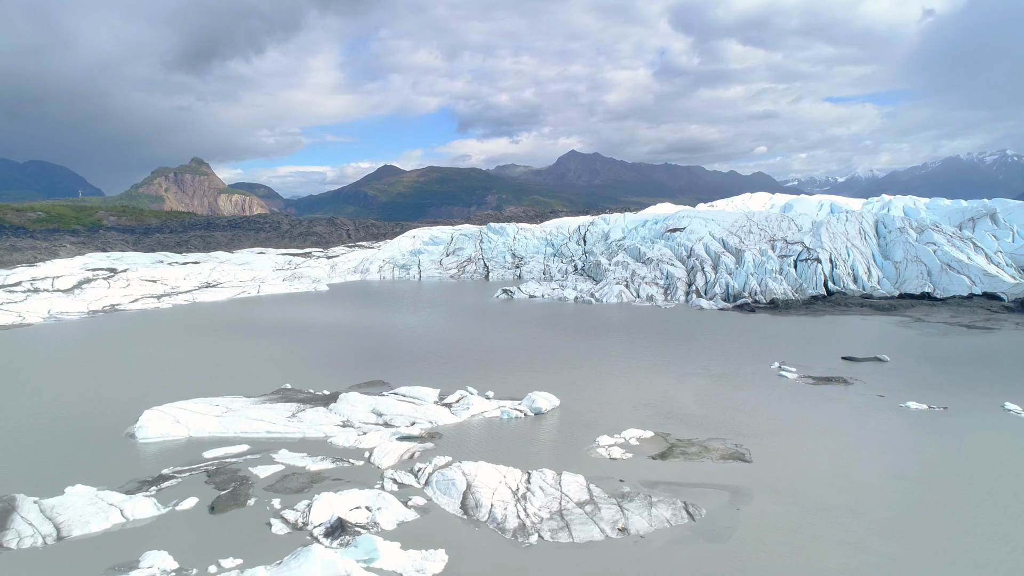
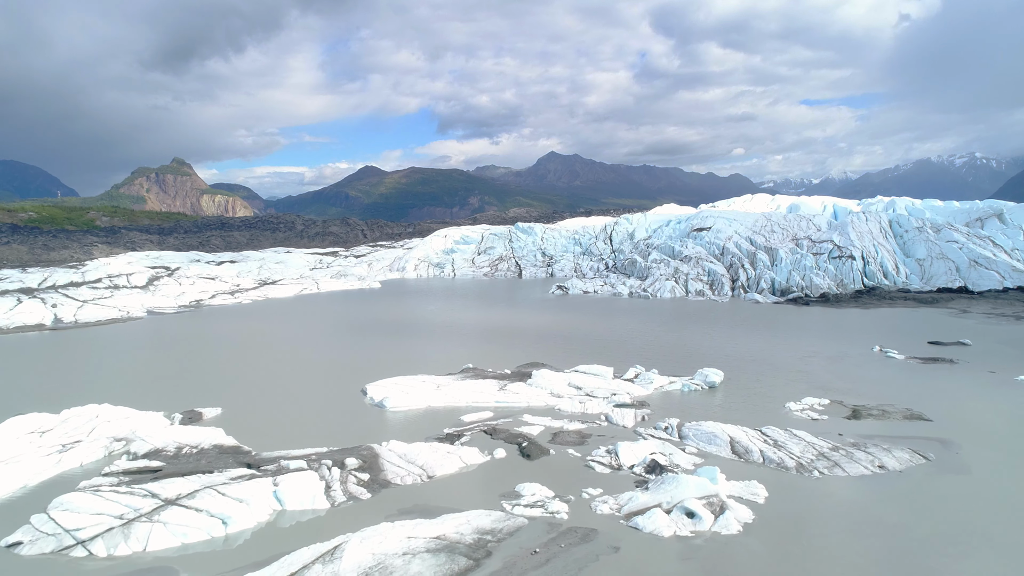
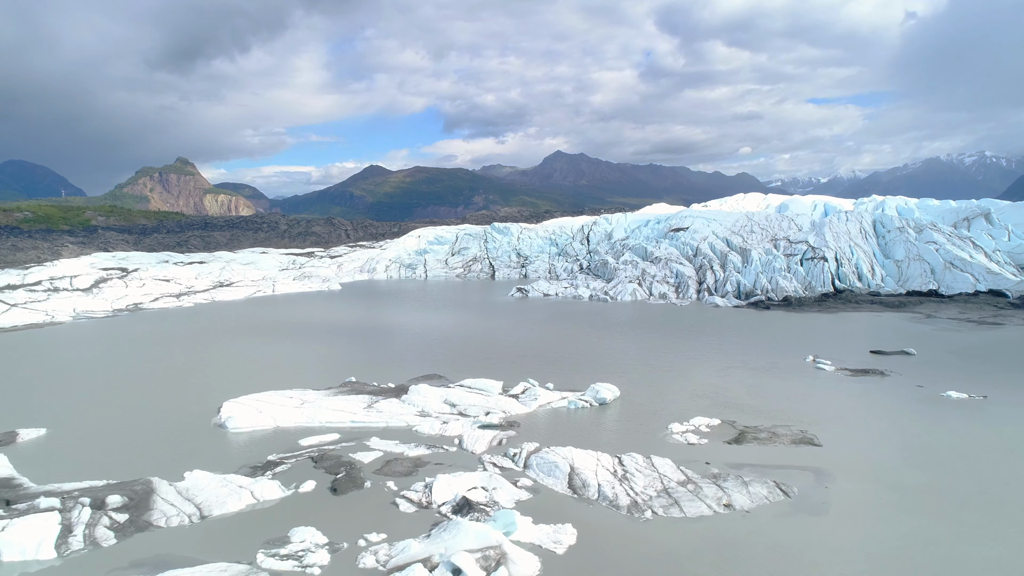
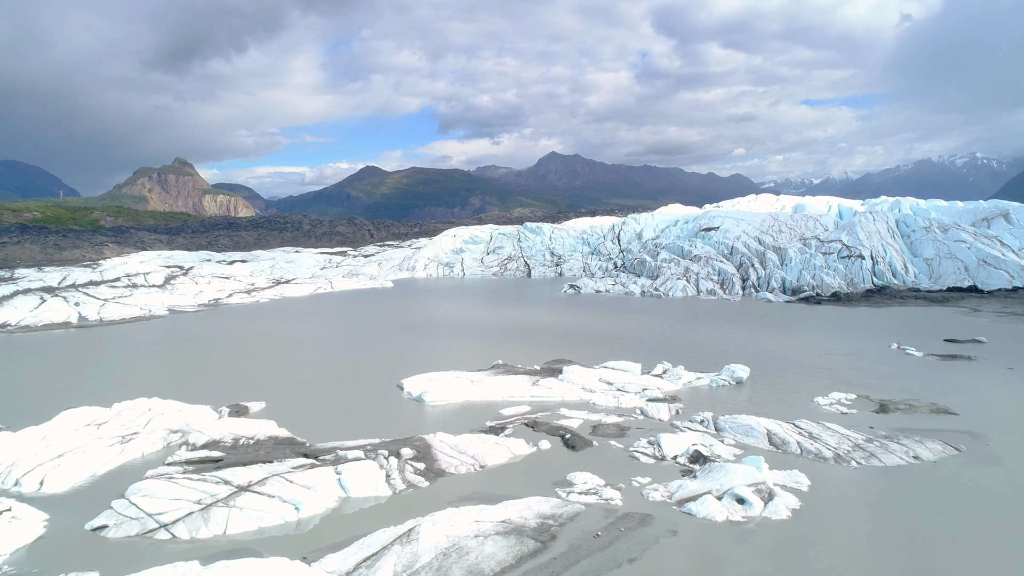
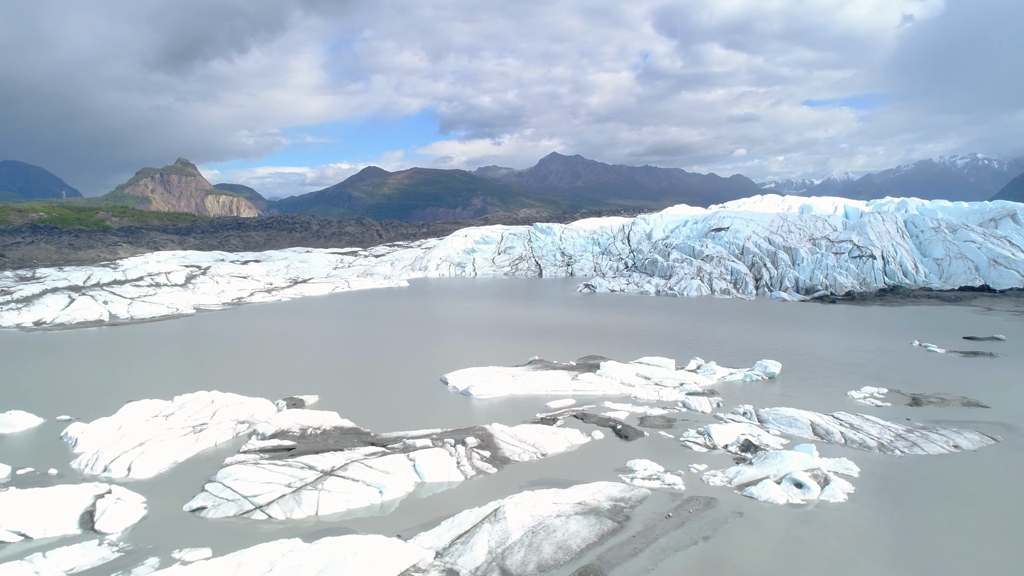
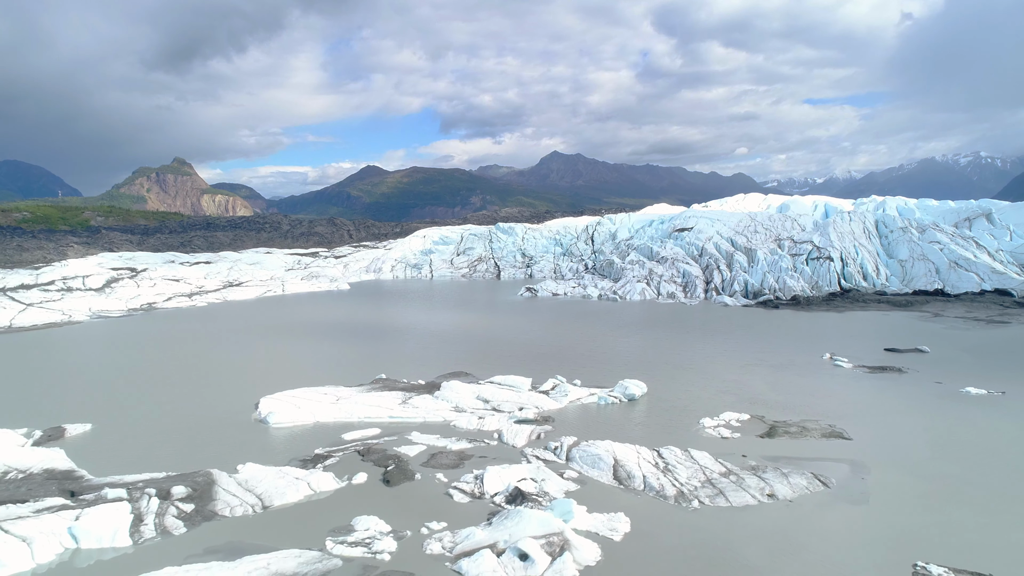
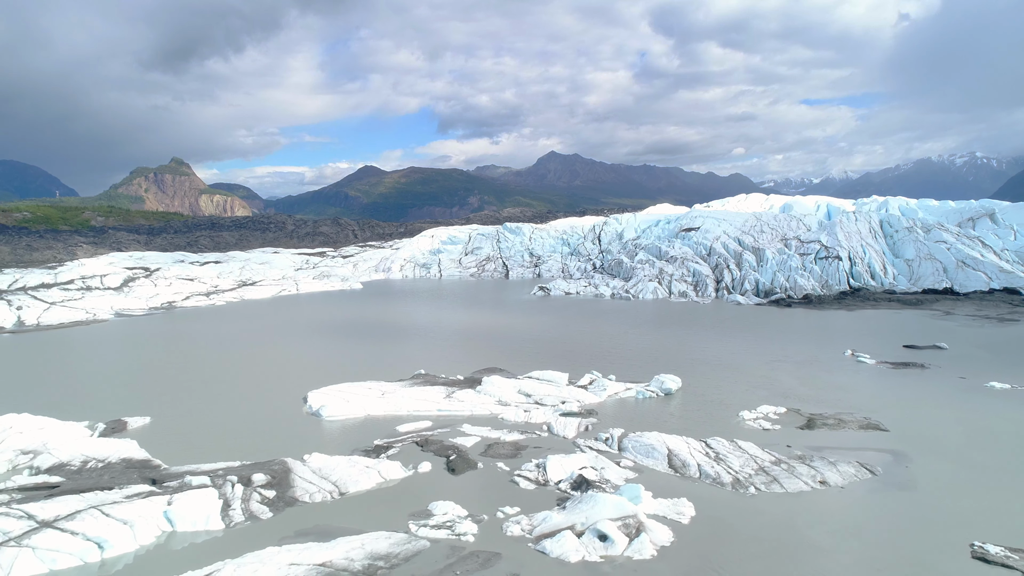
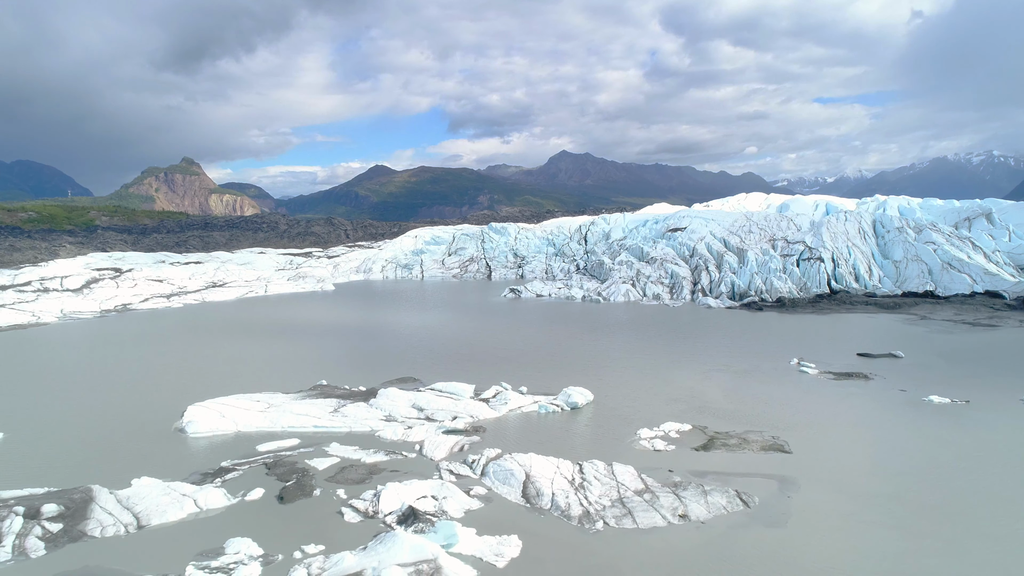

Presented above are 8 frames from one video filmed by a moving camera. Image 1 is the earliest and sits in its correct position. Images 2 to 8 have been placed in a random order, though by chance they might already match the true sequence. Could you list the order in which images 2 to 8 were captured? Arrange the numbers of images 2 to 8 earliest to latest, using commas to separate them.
8, 3, 6, 7, 2, 4, 5
